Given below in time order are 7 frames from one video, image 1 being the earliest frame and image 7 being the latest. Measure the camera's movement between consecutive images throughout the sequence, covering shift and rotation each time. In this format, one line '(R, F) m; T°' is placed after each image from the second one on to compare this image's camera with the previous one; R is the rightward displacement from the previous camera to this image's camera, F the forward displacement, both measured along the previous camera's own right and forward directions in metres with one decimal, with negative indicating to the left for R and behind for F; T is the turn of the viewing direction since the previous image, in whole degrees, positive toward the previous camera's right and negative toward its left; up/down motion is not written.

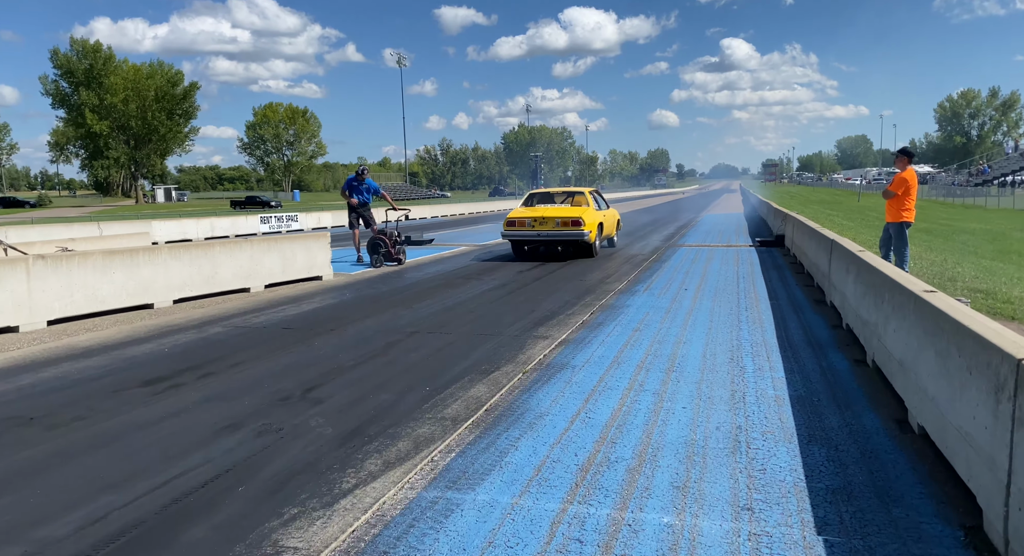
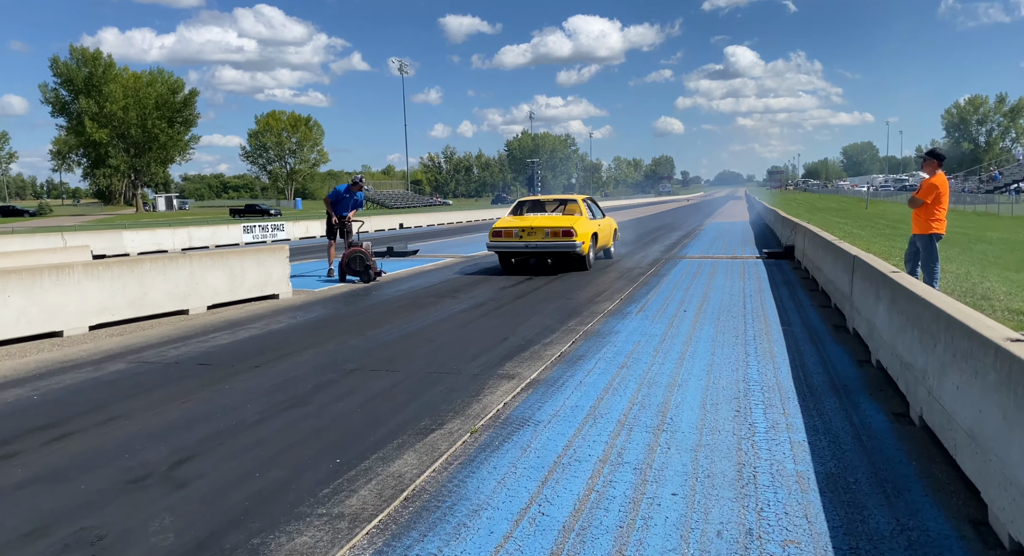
(+0.4, +1.2) m; 0°
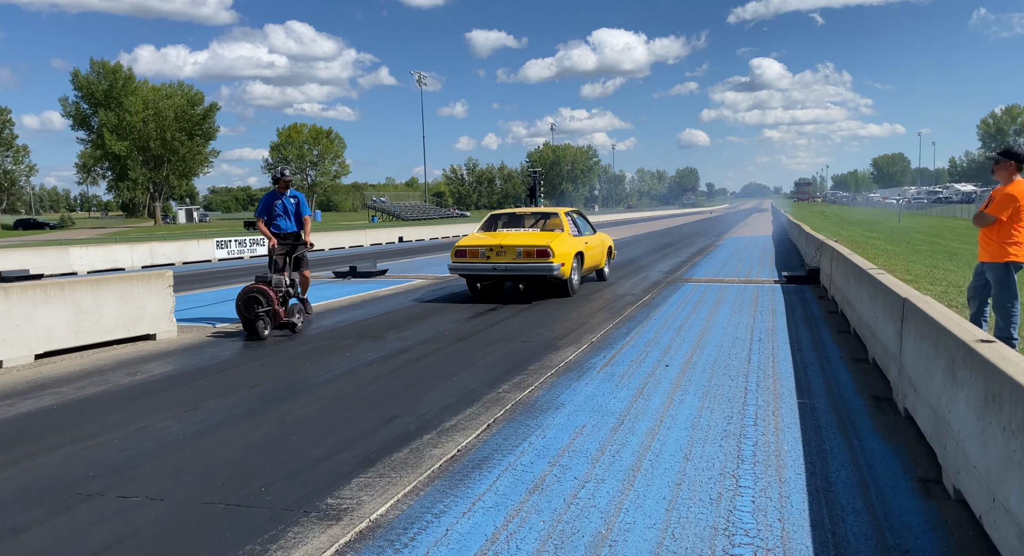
(+0.9, +2.3) m; -2°
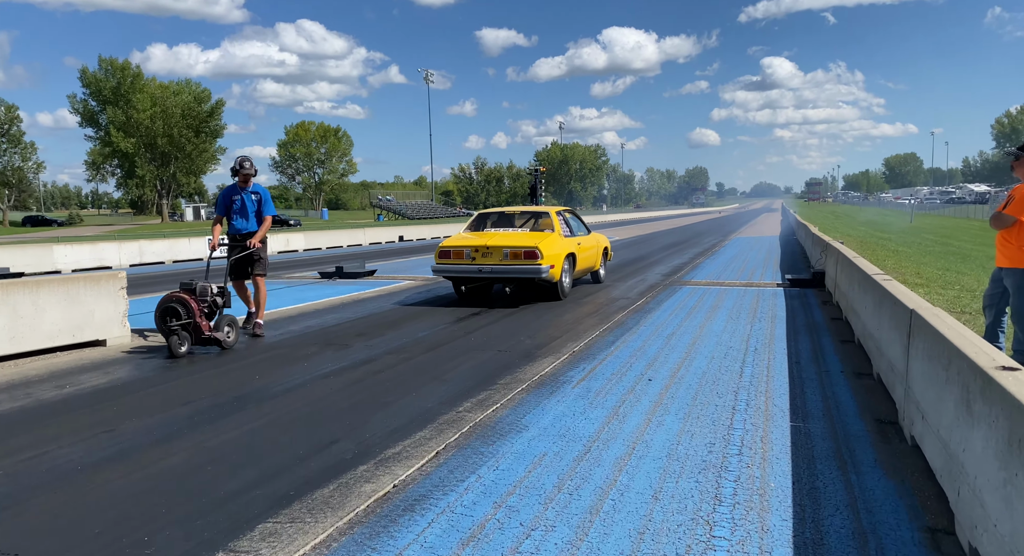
(+0.3, +0.6) m; -1°
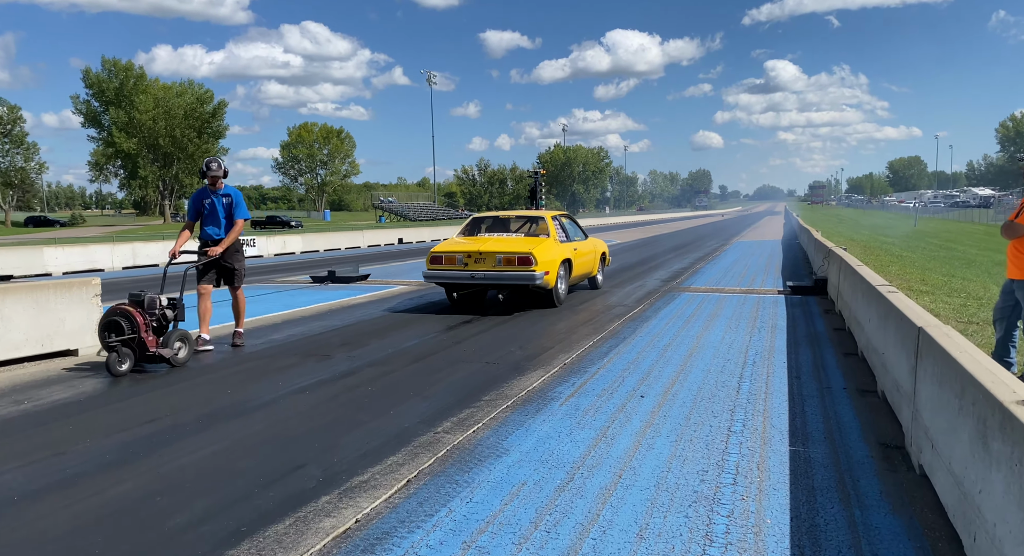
(+0.1, +0.3) m; 0°
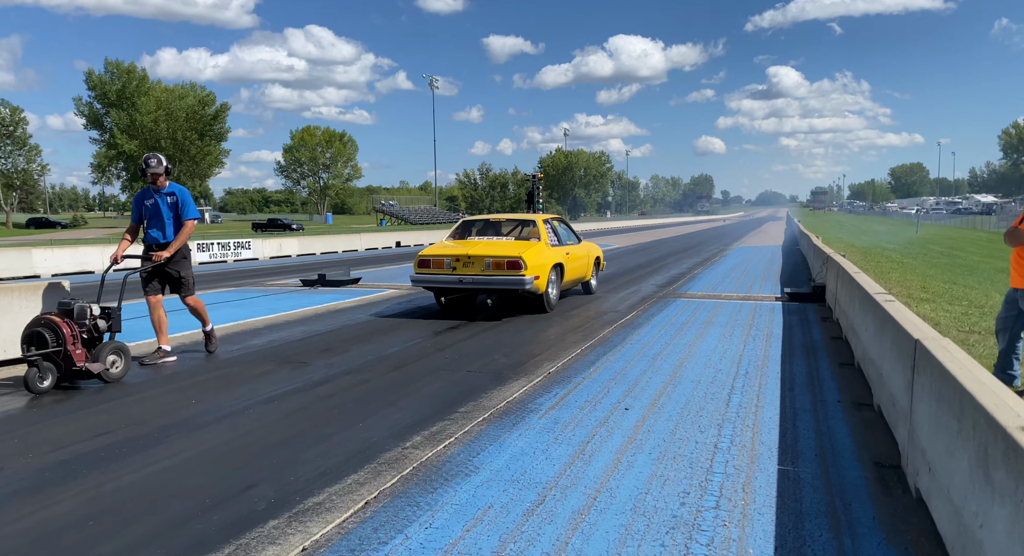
(+0.2, +0.3) m; 0°
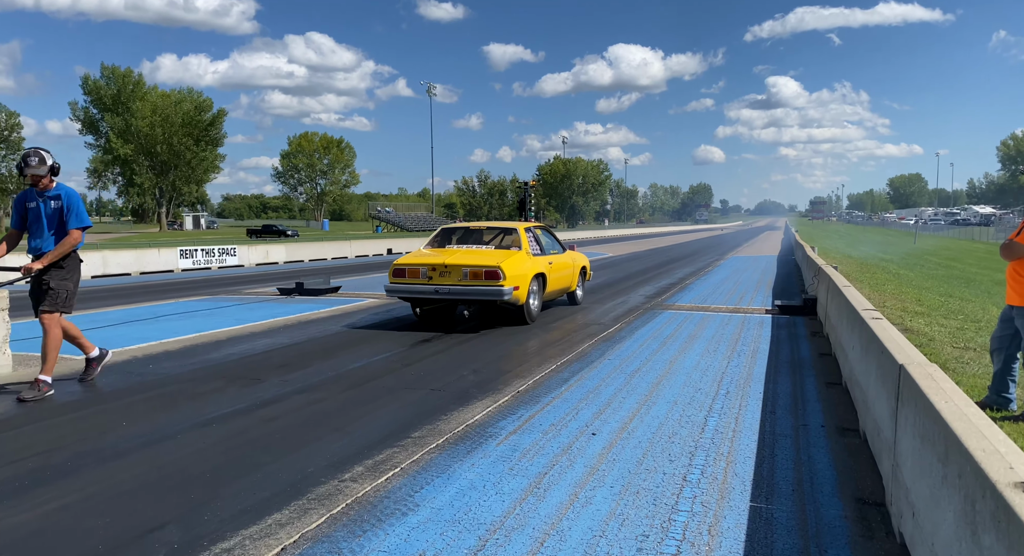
(+0.3, +0.4) m; 0°
